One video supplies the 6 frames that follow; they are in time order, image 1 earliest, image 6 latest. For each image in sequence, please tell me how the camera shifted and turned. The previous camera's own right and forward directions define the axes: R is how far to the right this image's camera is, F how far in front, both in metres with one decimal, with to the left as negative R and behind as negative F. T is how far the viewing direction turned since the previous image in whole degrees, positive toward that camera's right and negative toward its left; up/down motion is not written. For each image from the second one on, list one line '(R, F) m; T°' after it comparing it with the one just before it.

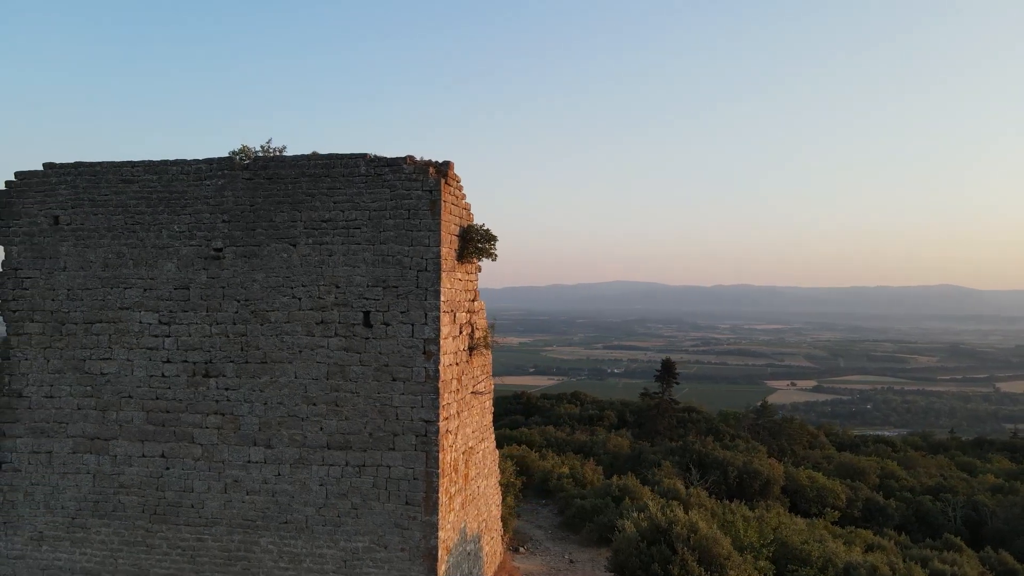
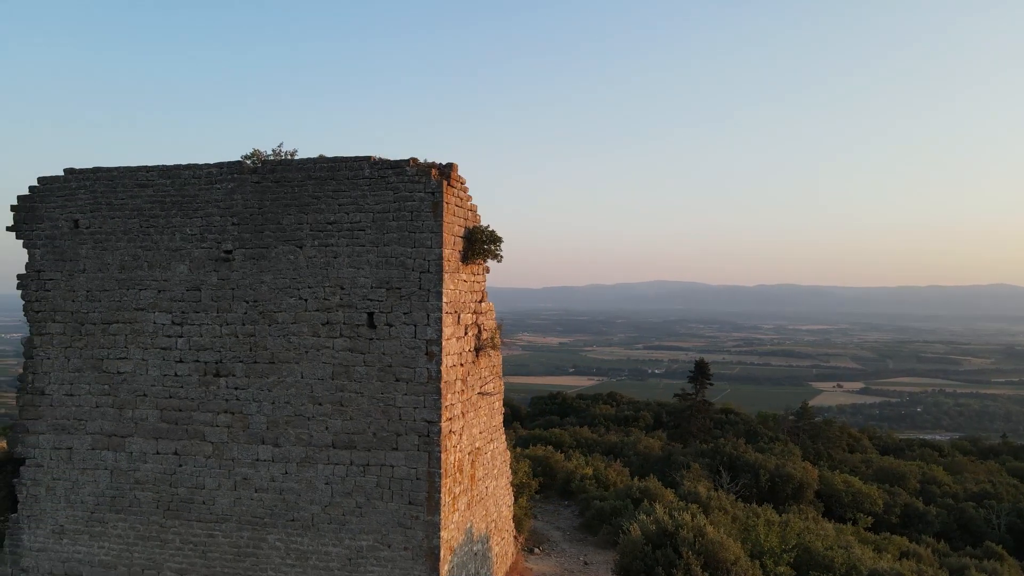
(+0.2, 0.0) m; -2°
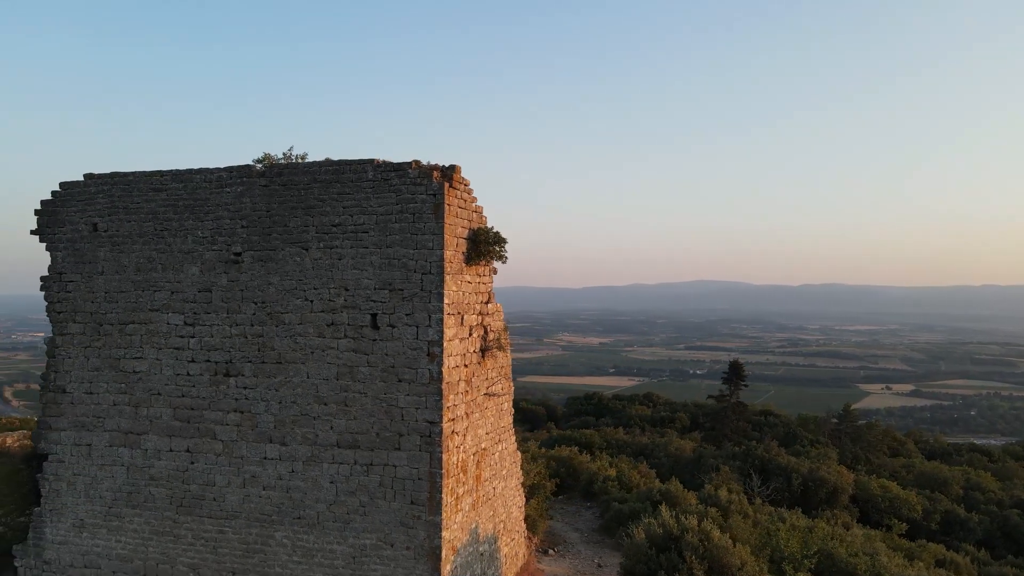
(+0.2, 0.0) m; -2°
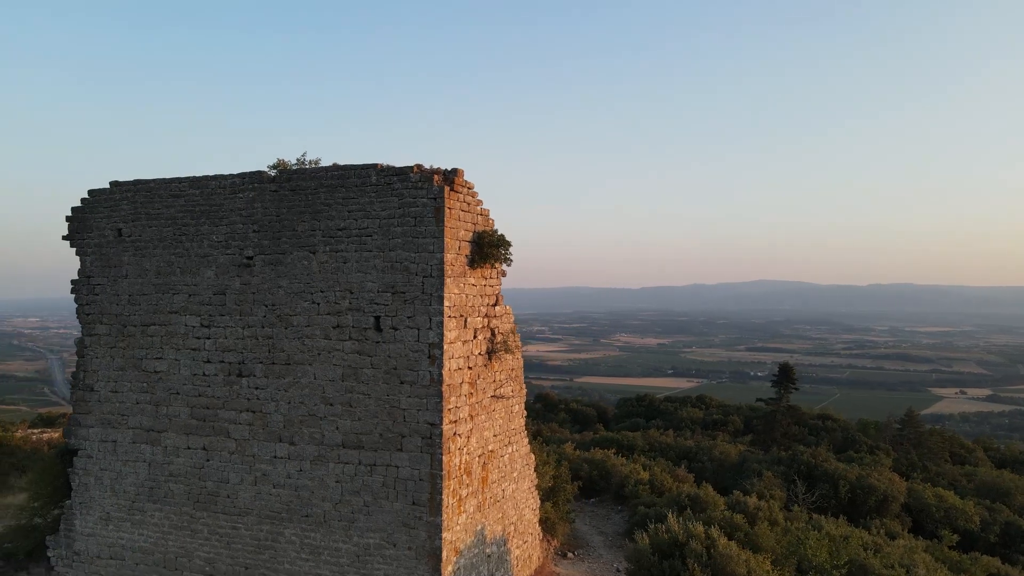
(+0.3, 0.0) m; -4°
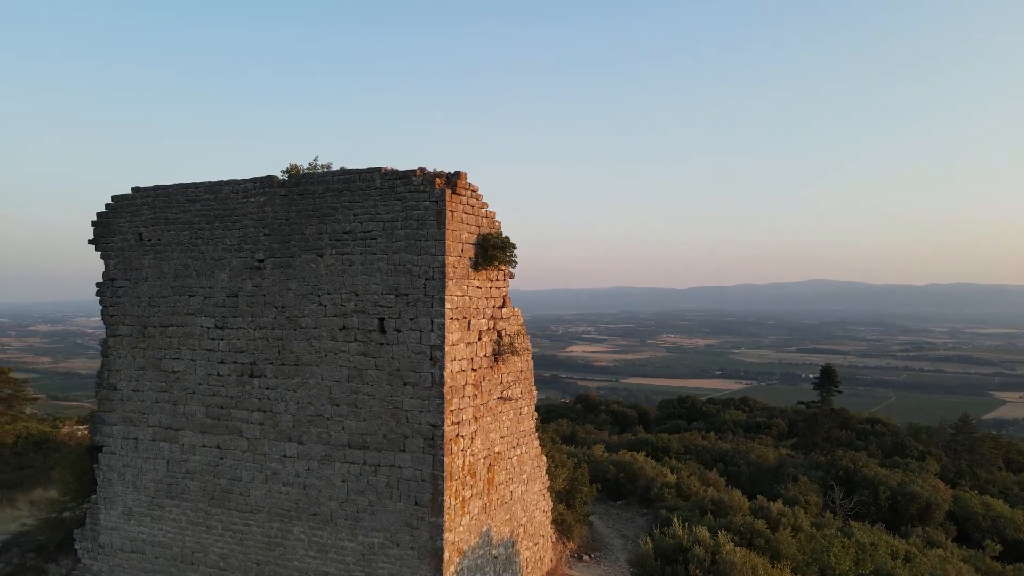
(+0.3, 0.0) m; -3°
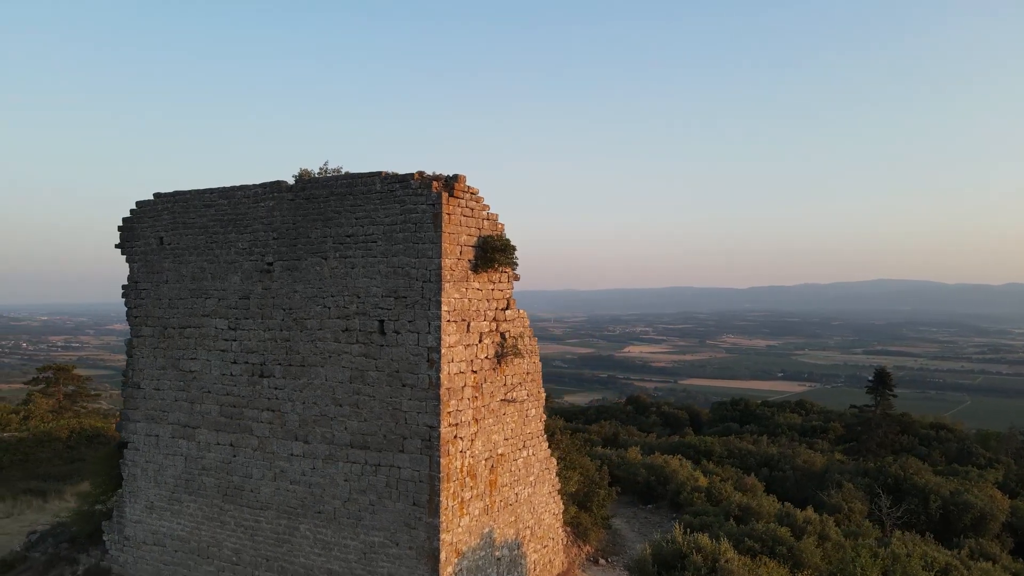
(+0.4, 0.0) m; -4°
